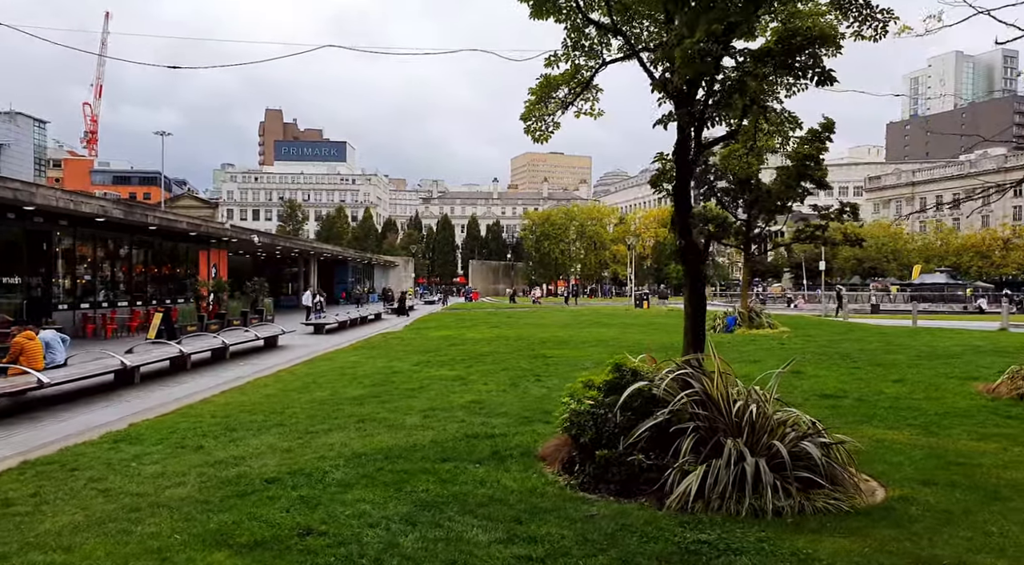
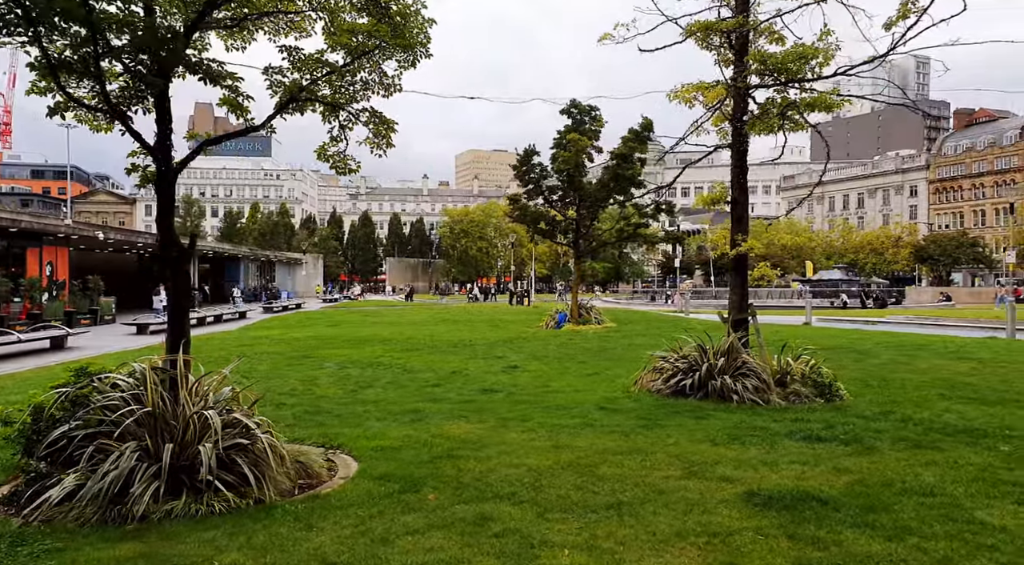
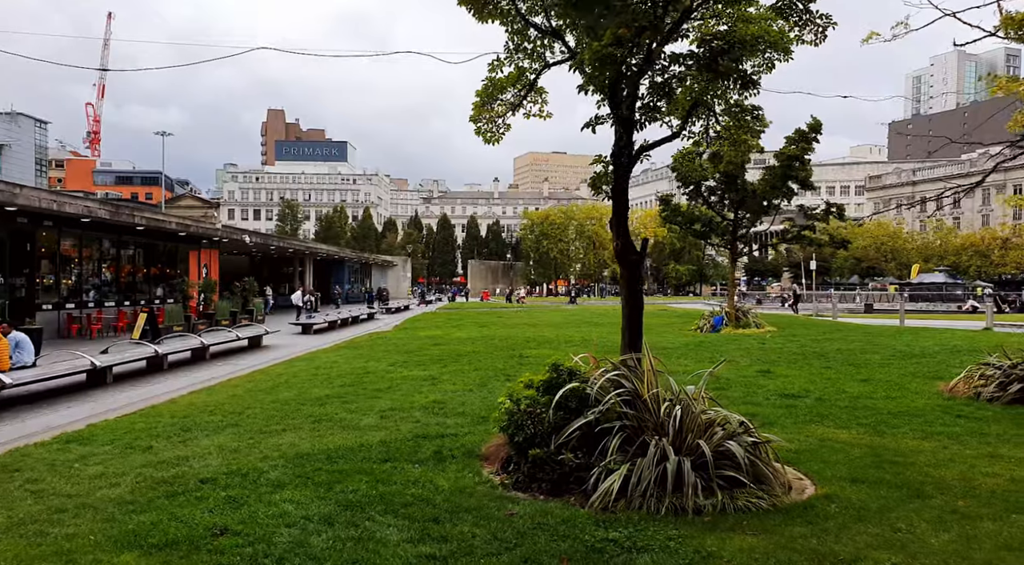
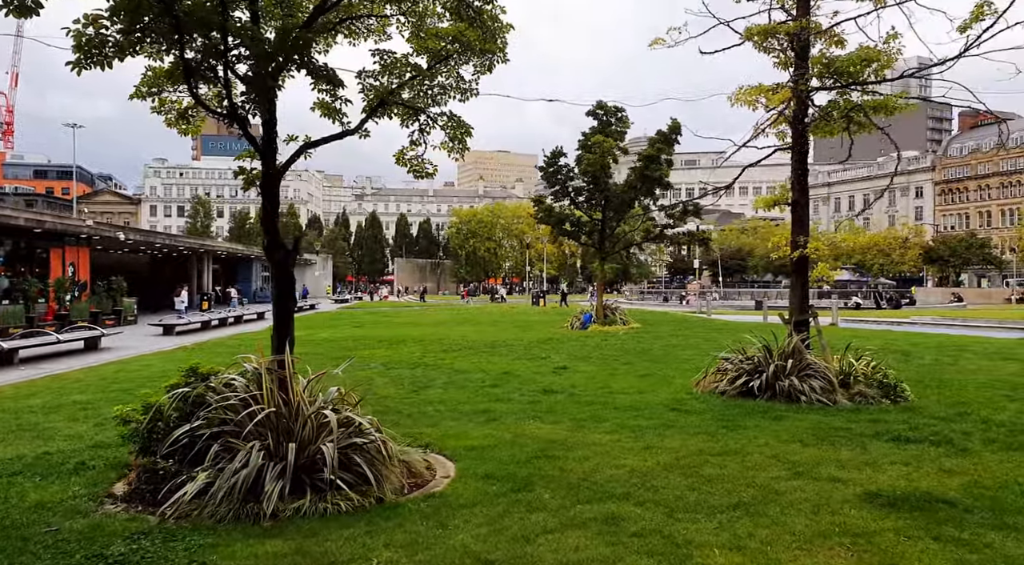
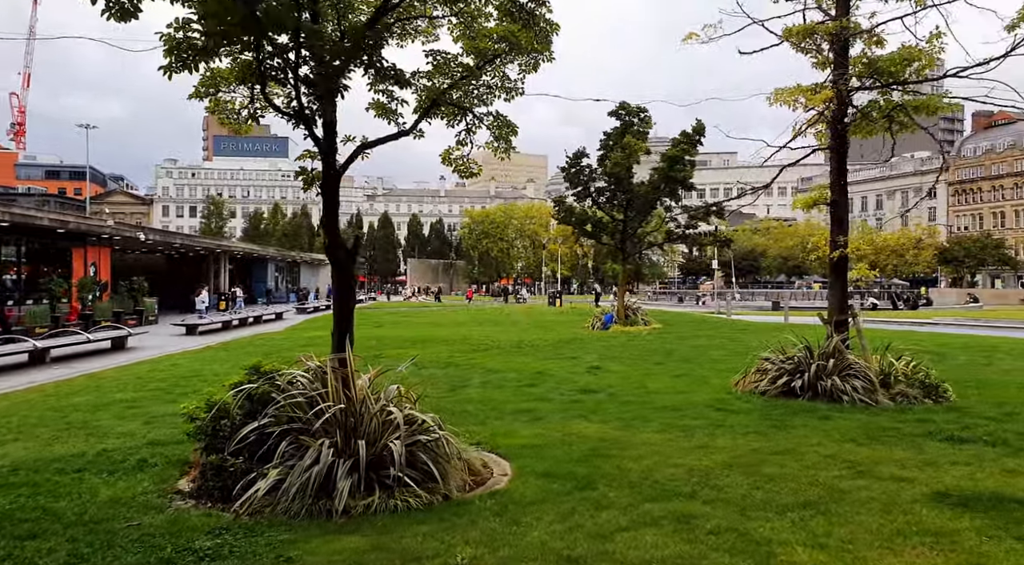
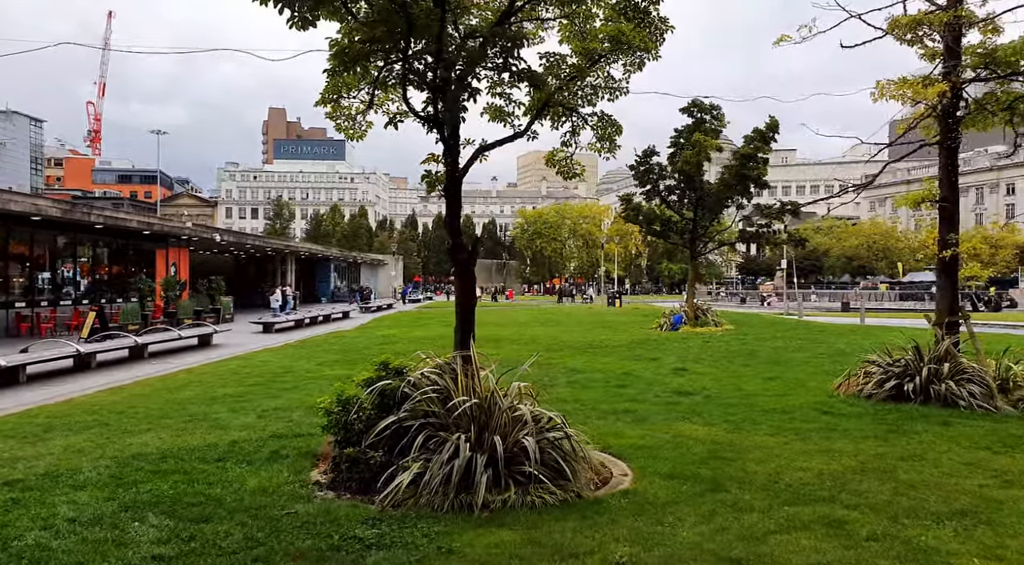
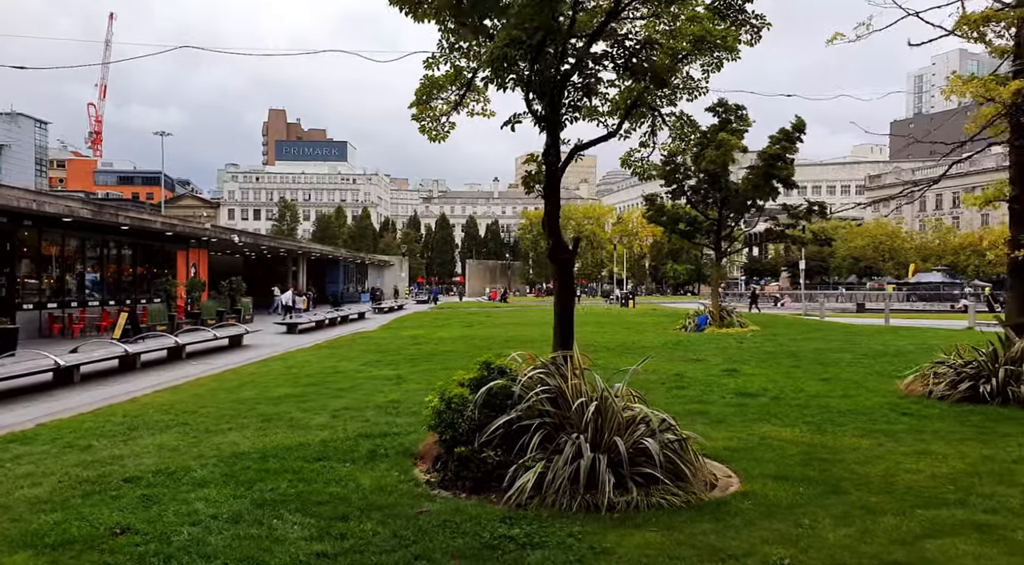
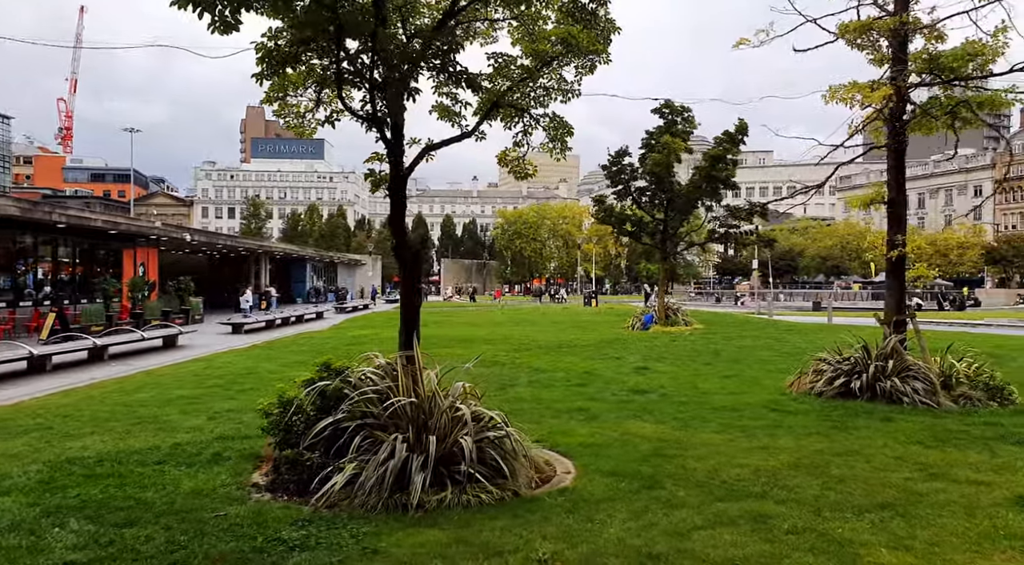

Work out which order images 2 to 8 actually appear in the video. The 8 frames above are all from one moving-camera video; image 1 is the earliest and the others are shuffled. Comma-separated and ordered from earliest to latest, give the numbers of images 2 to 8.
3, 7, 6, 8, 5, 4, 2
